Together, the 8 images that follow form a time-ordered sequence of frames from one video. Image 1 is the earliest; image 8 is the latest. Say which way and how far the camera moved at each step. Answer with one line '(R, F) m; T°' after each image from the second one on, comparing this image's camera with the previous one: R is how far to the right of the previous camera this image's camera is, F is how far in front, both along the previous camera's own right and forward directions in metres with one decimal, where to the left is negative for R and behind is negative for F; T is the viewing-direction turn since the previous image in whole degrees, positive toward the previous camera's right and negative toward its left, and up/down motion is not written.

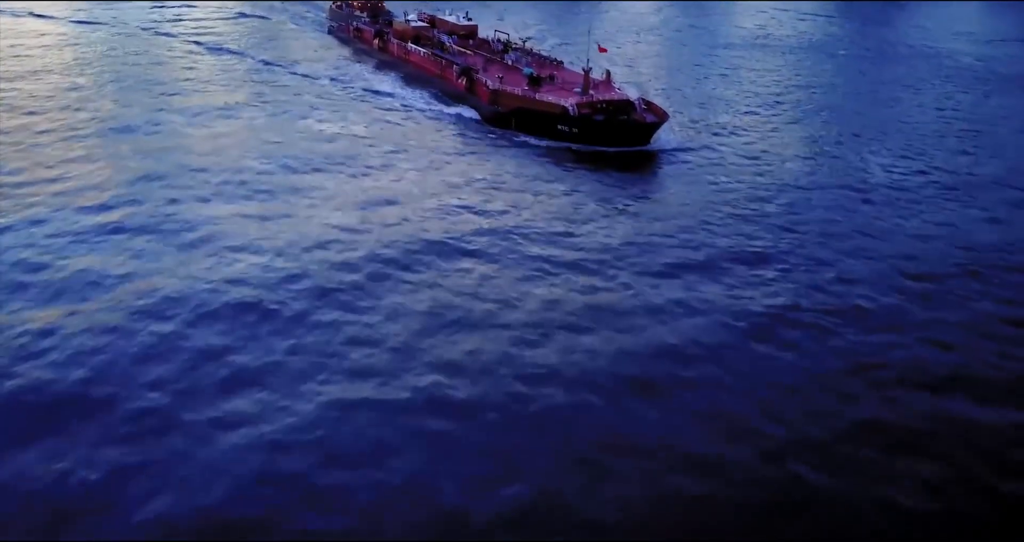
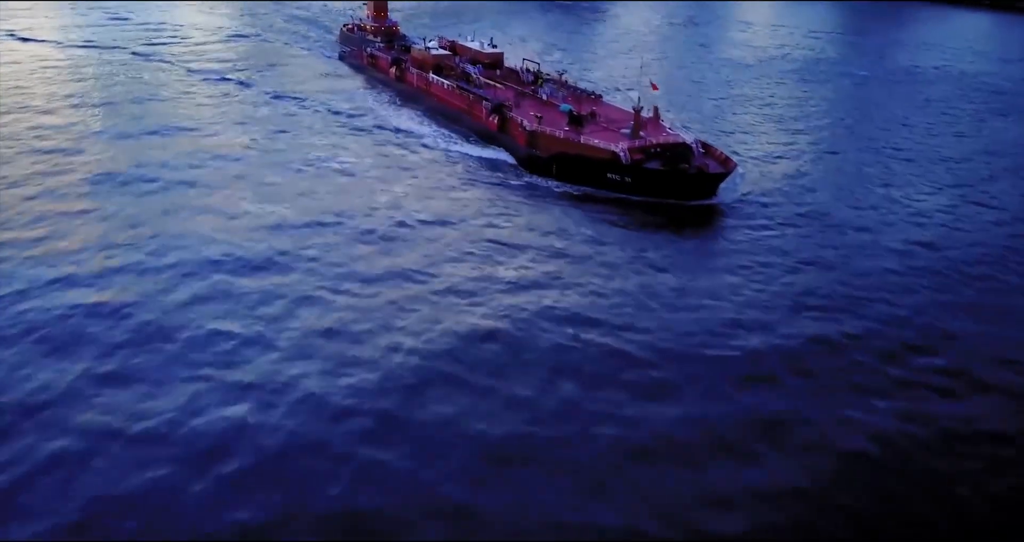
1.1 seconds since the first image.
(-1.4, +3.8) m; 0°
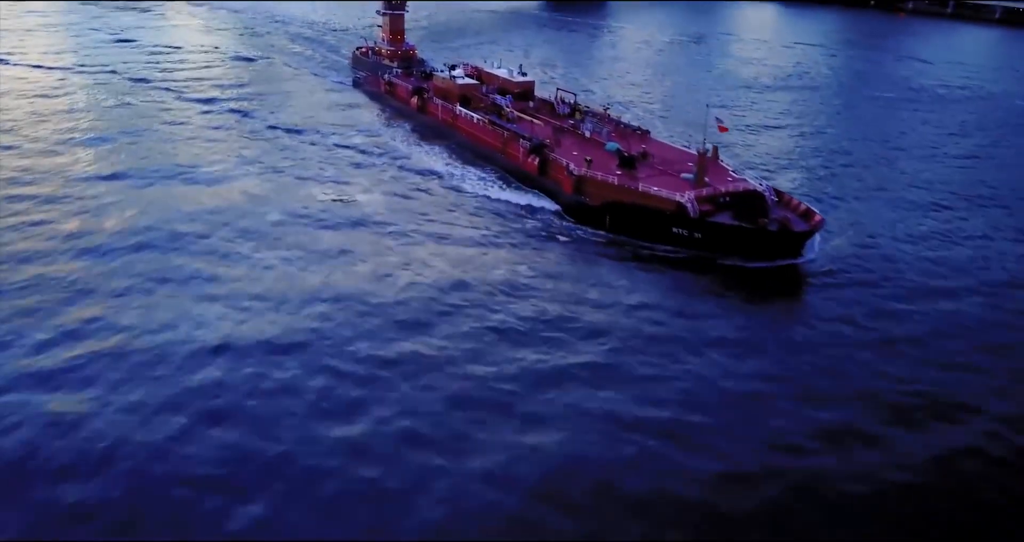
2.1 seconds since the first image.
(-1.5, +3.5) m; 0°
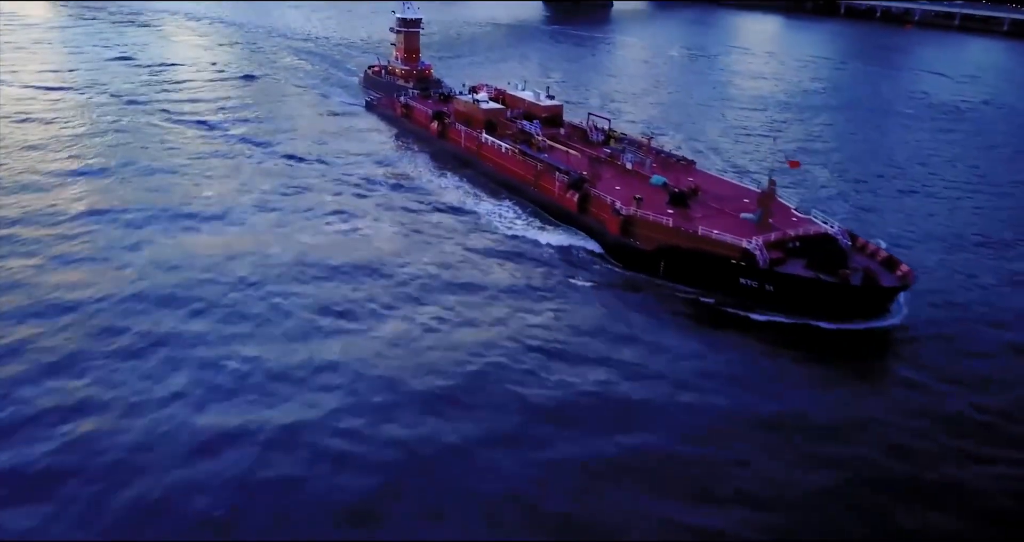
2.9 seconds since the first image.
(-1.2, +2.7) m; 0°
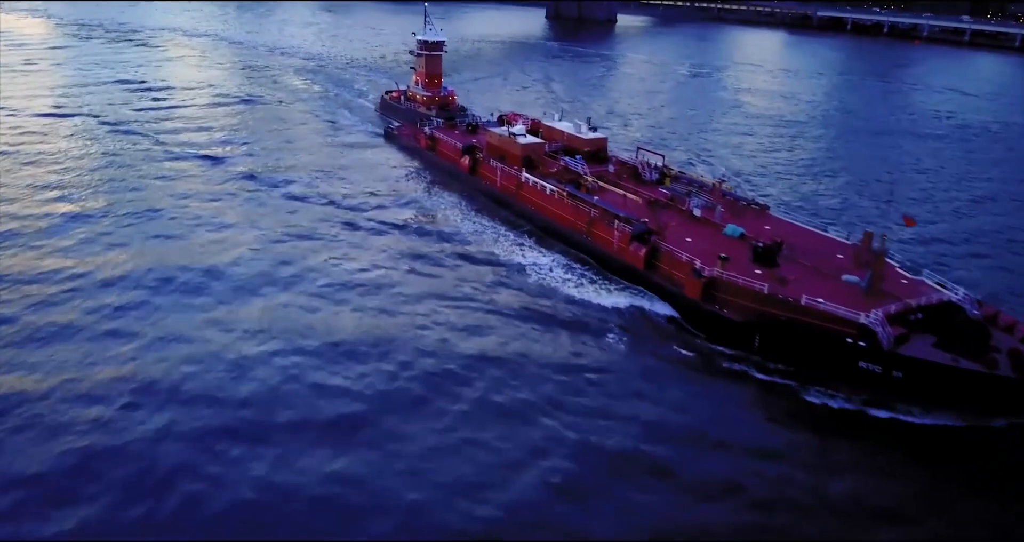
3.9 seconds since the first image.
(-1.5, +3.4) m; 0°
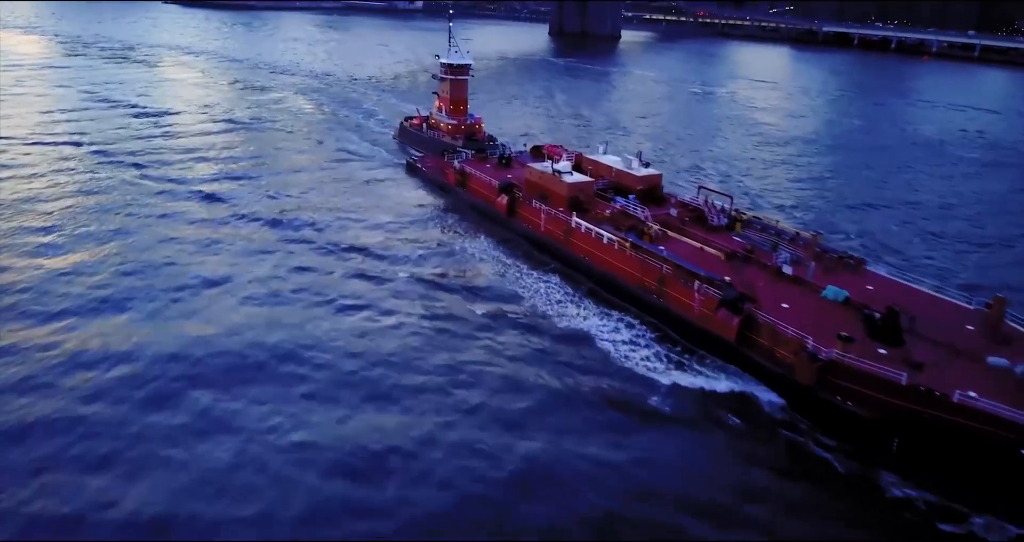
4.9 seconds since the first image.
(-1.5, +3.5) m; 0°
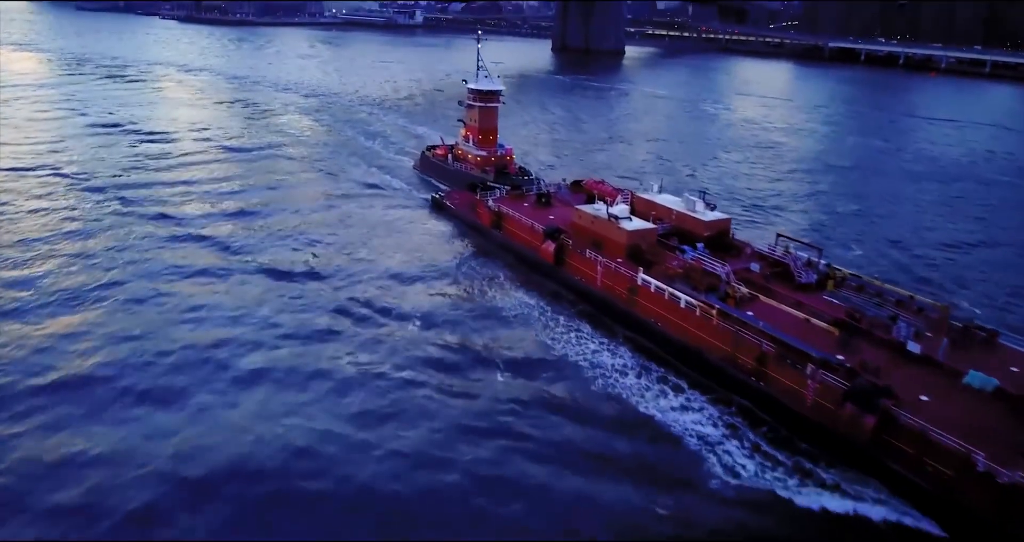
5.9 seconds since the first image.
(-1.5, +3.5) m; 0°
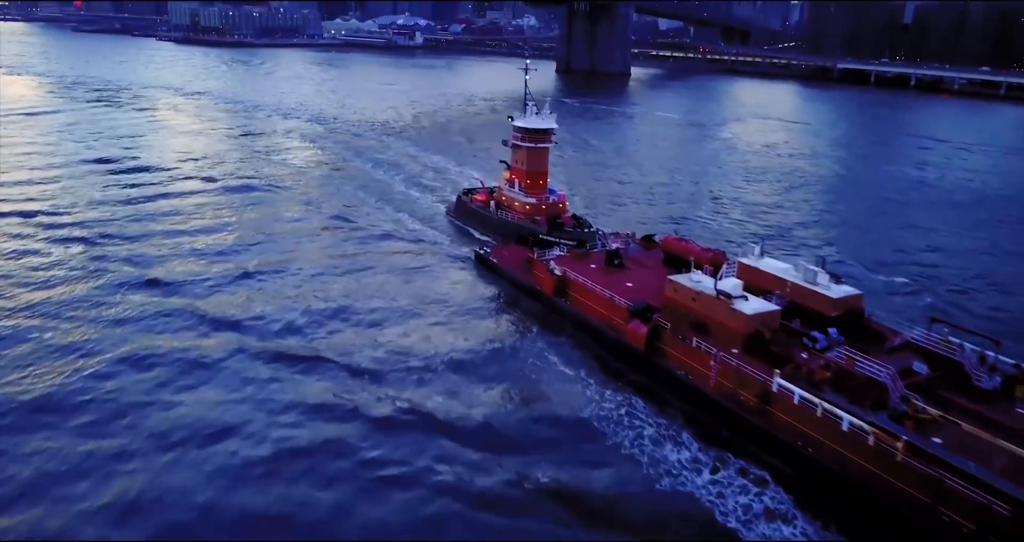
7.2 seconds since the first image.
(-2.0, +4.8) m; 0°
